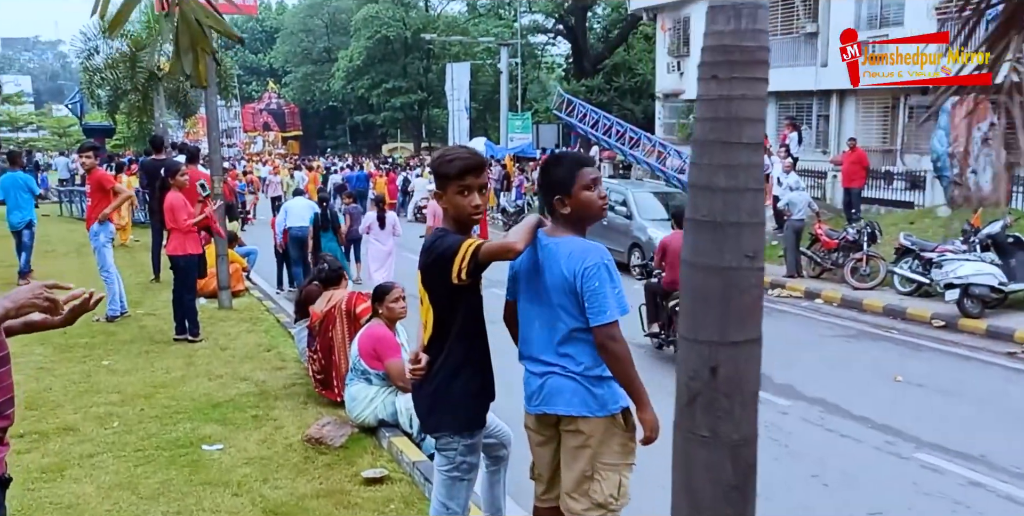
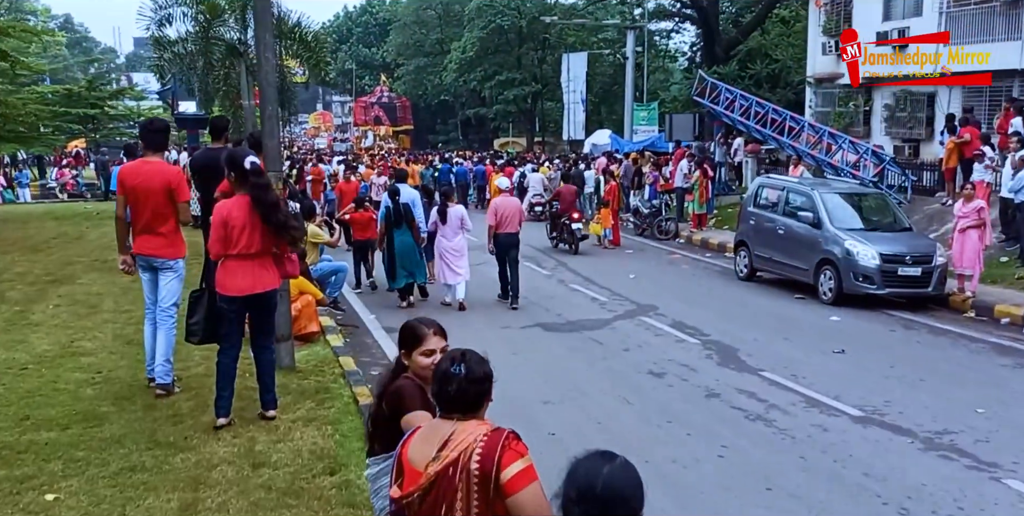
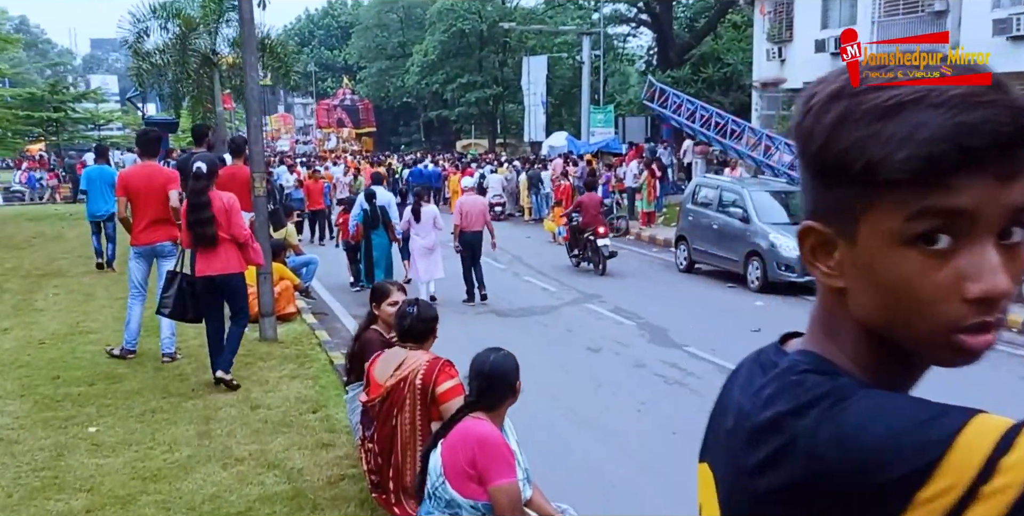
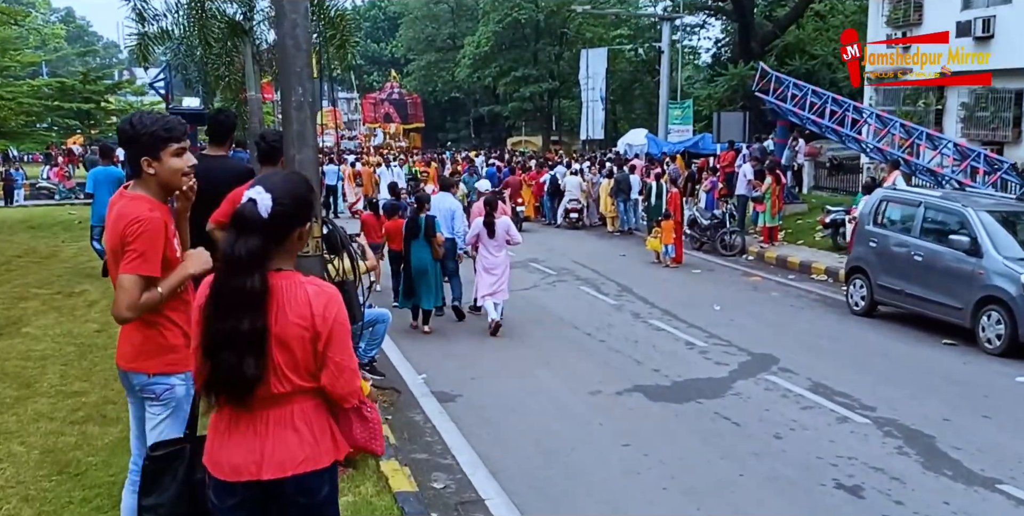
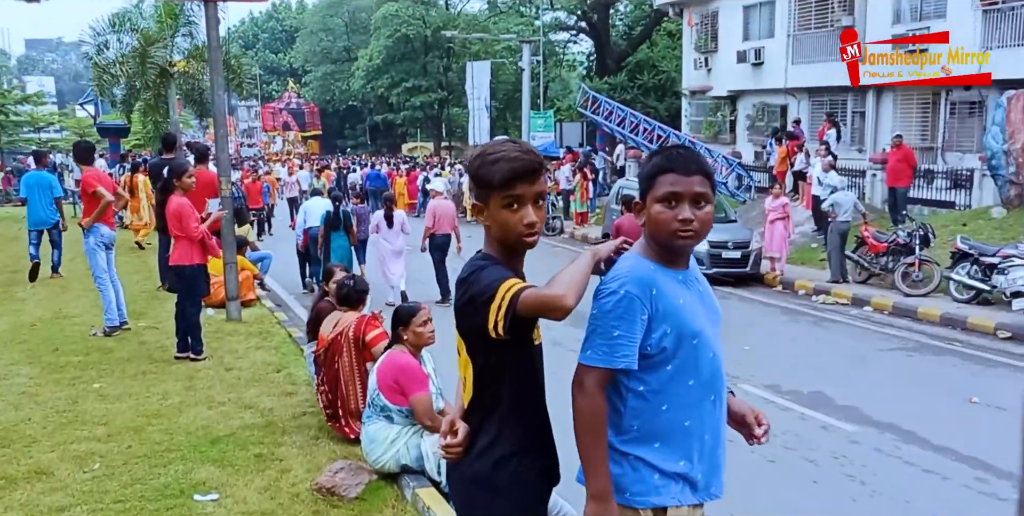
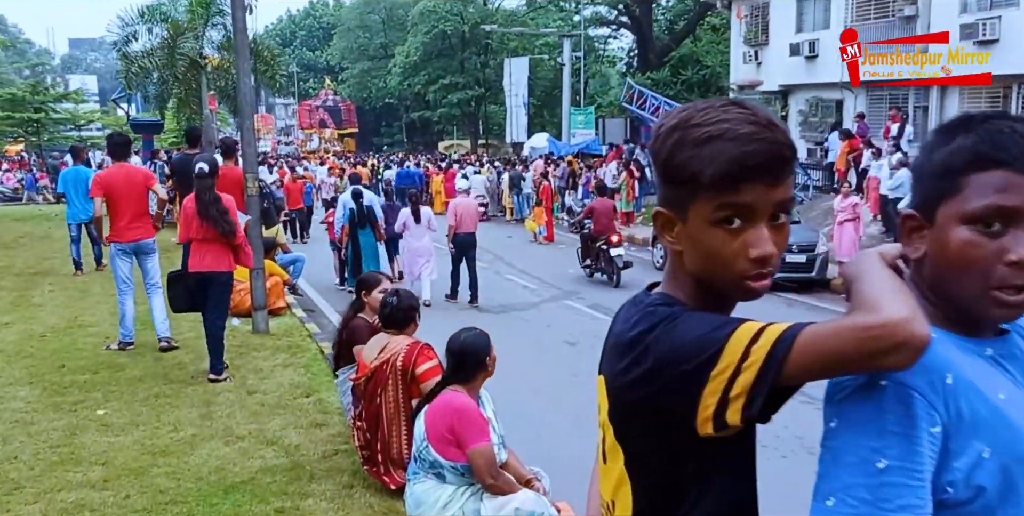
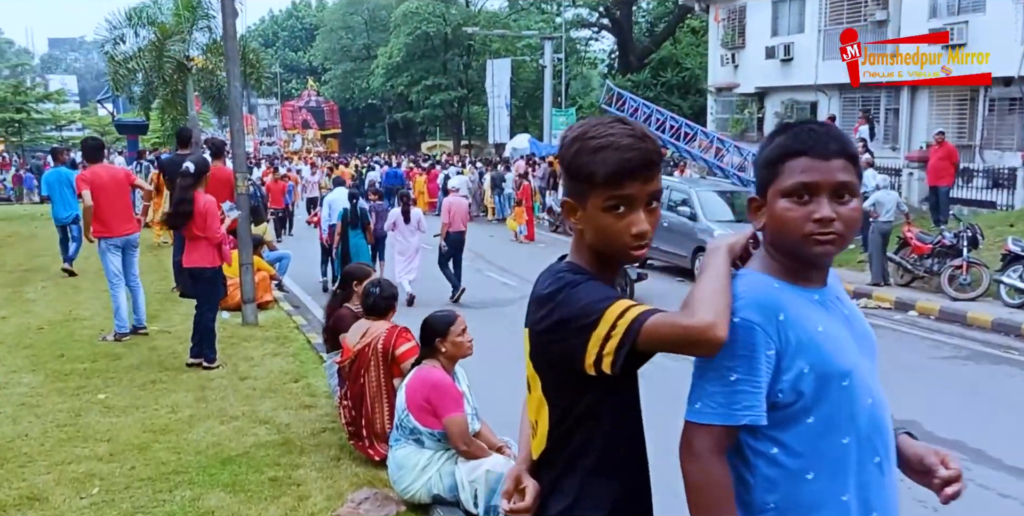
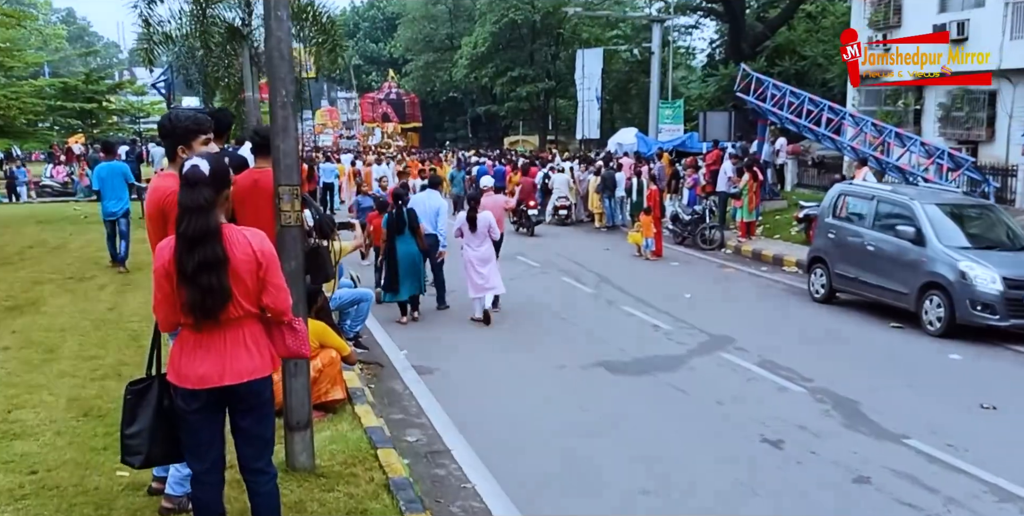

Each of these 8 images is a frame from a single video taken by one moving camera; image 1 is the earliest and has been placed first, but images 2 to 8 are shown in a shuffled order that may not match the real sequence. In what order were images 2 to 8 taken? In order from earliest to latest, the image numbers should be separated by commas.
5, 7, 6, 3, 2, 8, 4
